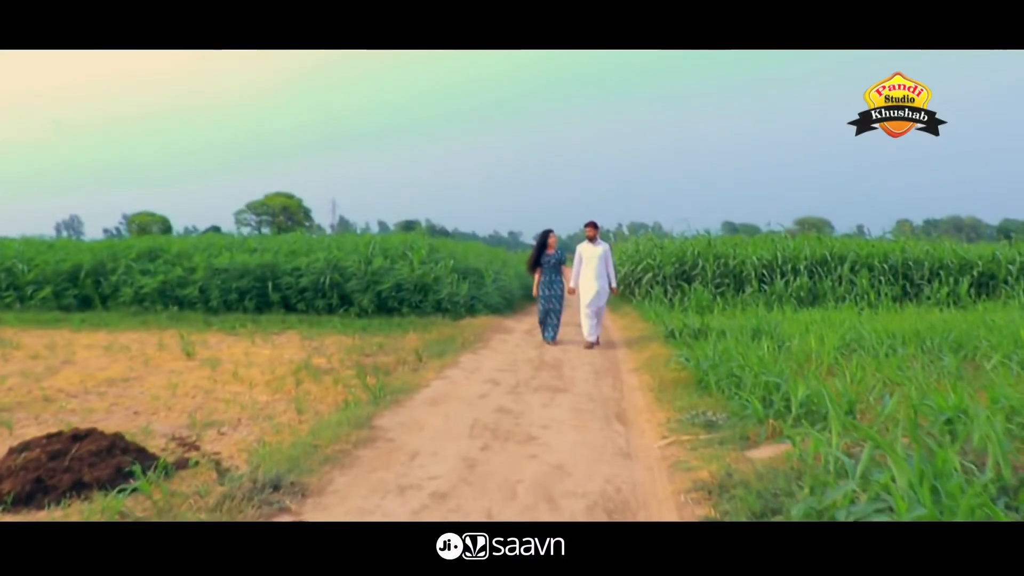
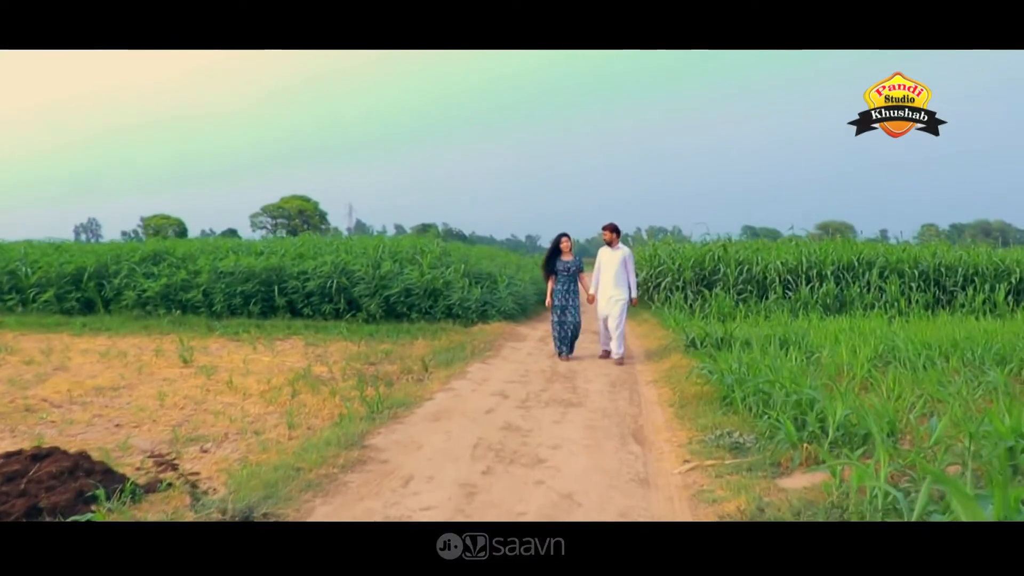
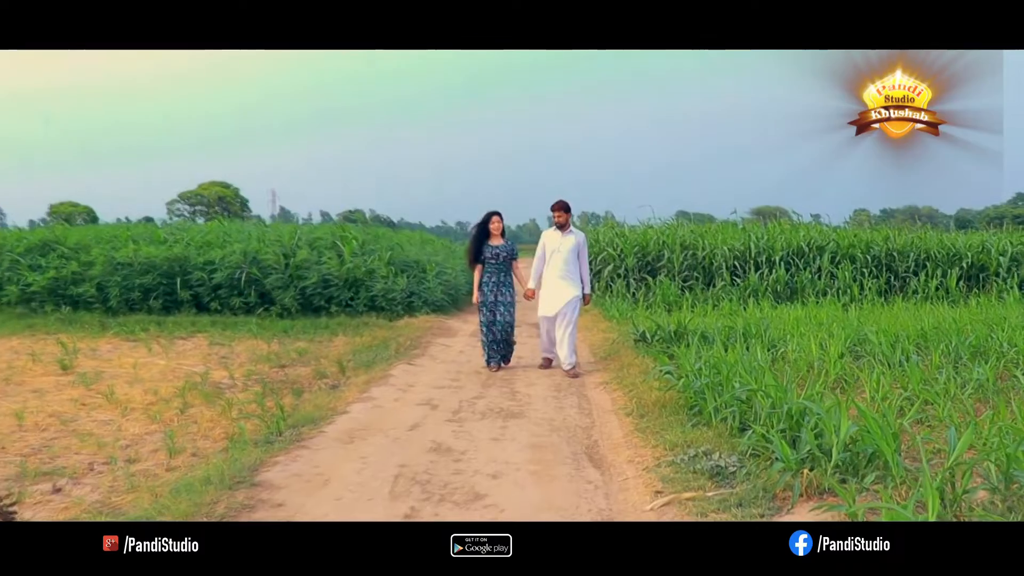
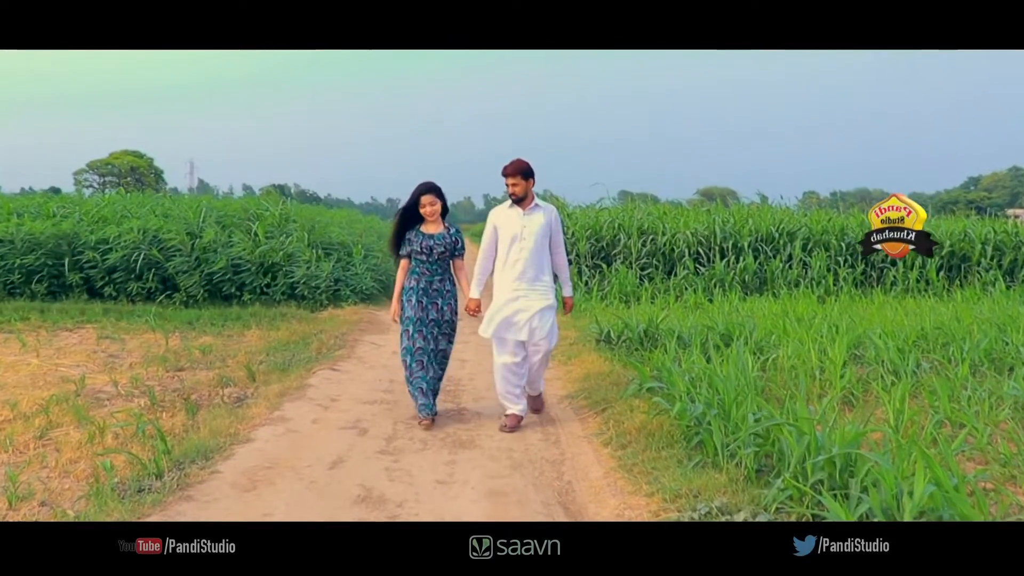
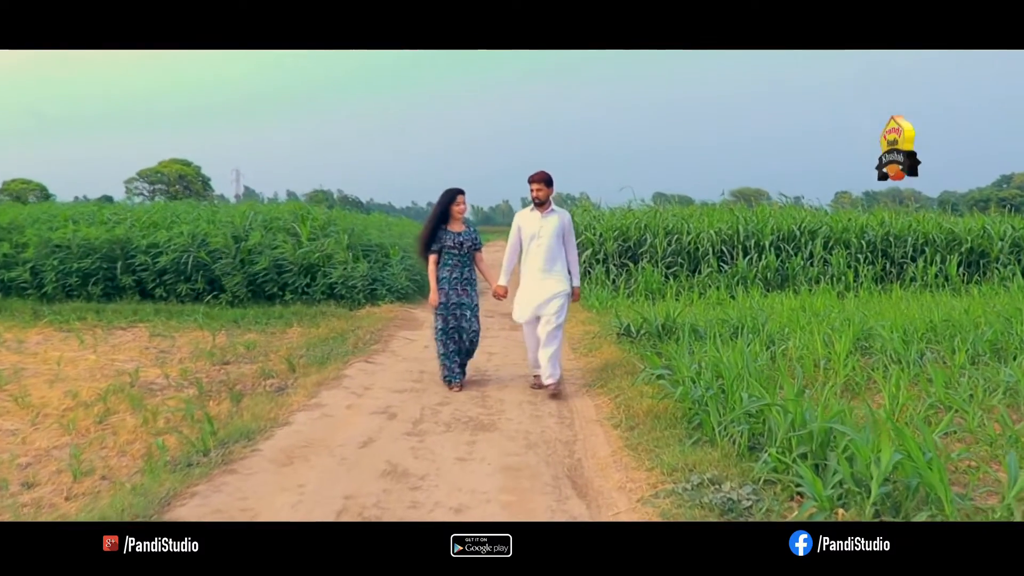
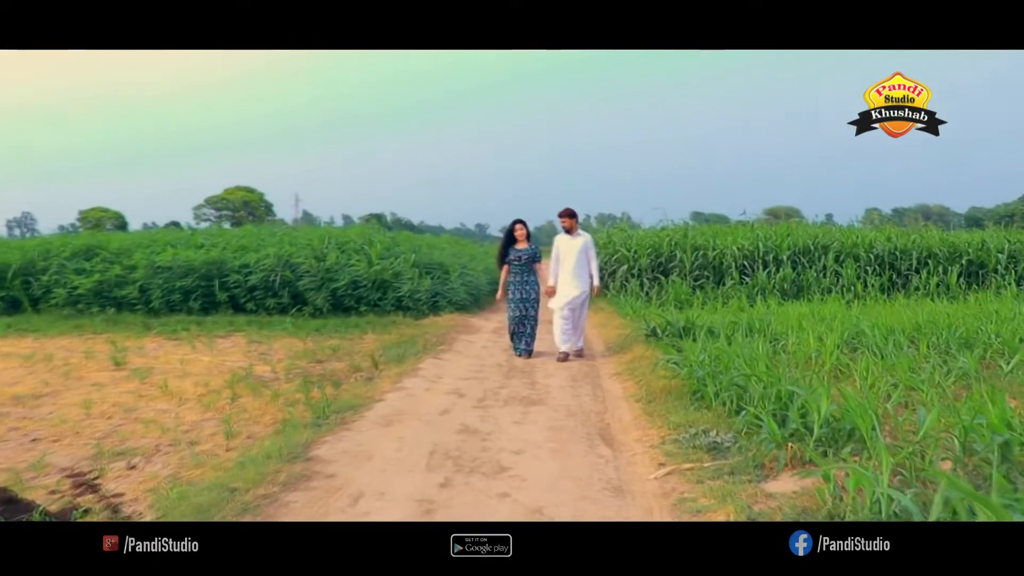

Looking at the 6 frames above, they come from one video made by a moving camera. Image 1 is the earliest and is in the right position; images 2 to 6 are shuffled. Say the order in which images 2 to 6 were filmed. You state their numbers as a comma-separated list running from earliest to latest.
2, 6, 3, 5, 4
